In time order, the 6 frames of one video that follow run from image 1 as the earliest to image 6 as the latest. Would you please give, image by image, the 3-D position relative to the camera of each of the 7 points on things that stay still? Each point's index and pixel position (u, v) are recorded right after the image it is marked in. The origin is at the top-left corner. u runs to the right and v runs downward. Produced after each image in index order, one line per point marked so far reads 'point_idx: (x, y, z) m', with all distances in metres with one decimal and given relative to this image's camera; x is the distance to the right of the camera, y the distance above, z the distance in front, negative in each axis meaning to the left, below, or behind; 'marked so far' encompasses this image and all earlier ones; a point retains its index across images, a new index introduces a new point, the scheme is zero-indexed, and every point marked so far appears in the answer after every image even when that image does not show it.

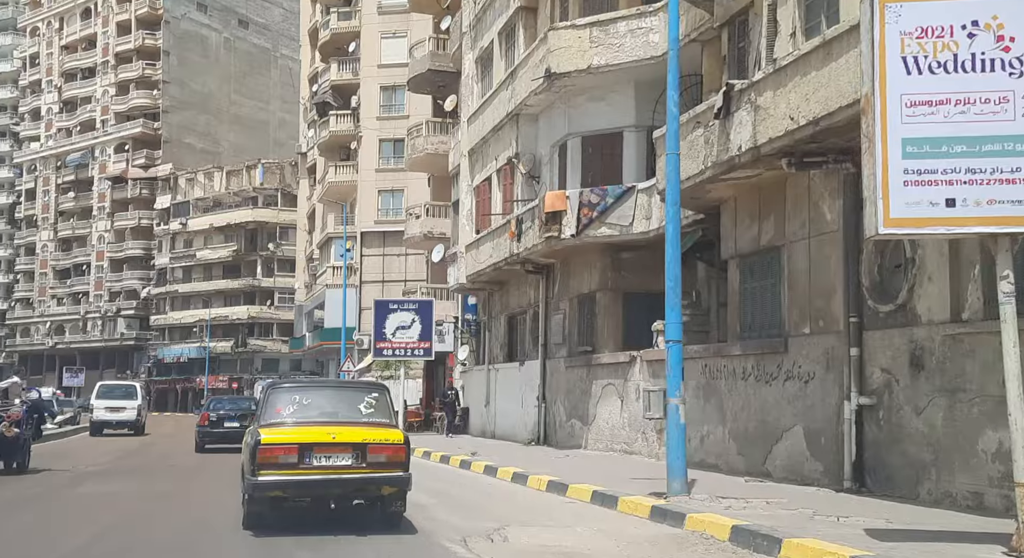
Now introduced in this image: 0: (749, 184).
0: (+3.4, +1.4, +15.1) m
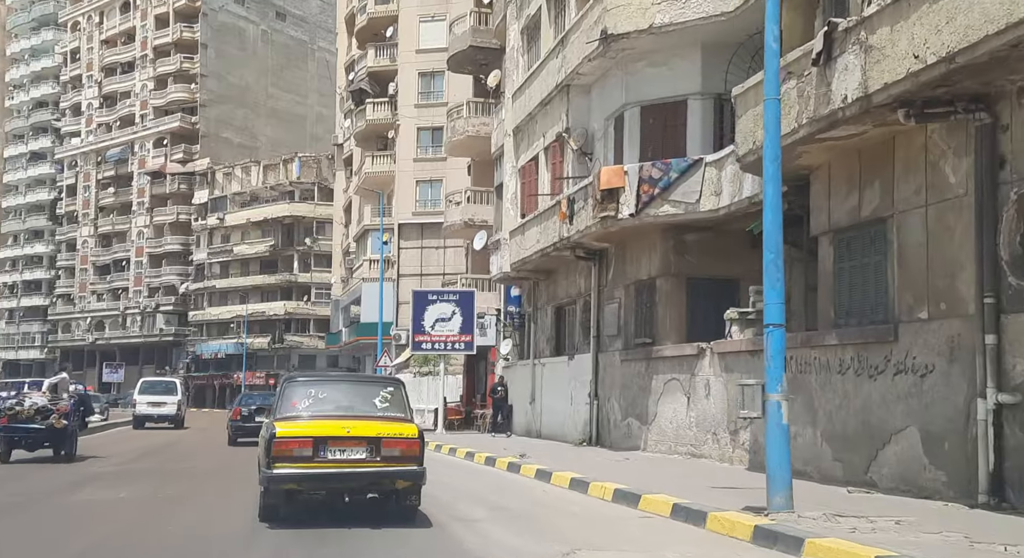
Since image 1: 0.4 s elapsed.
0: (+4.1, +1.6, +13.0) m
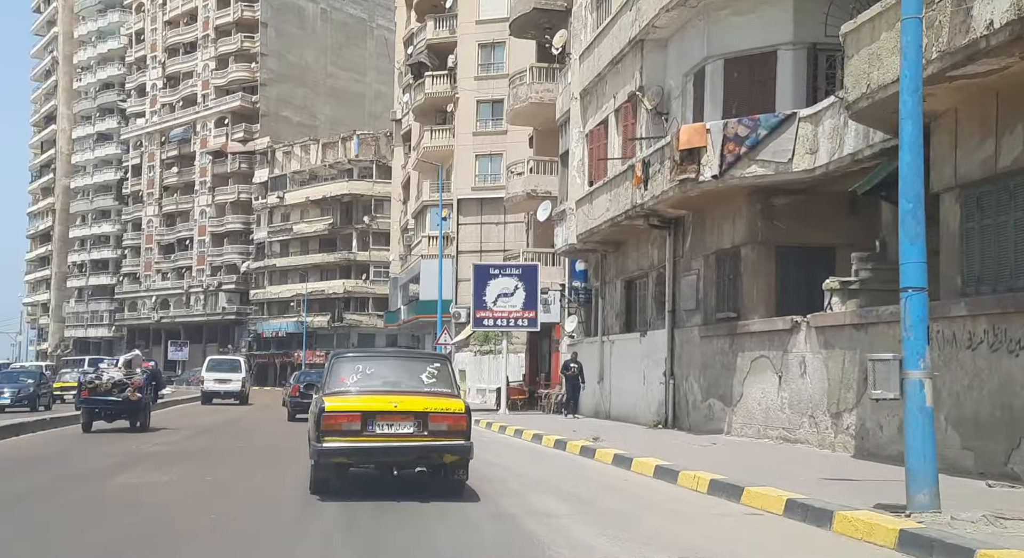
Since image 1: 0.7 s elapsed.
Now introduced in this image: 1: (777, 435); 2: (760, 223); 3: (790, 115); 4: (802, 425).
0: (+5.0, +2.1, +11.2) m
1: (+4.1, -2.4, +16.4) m
2: (+4.2, +1.0, +17.8) m
3: (+4.4, +2.6, +16.7) m
4: (+4.3, -2.2, +15.5) m
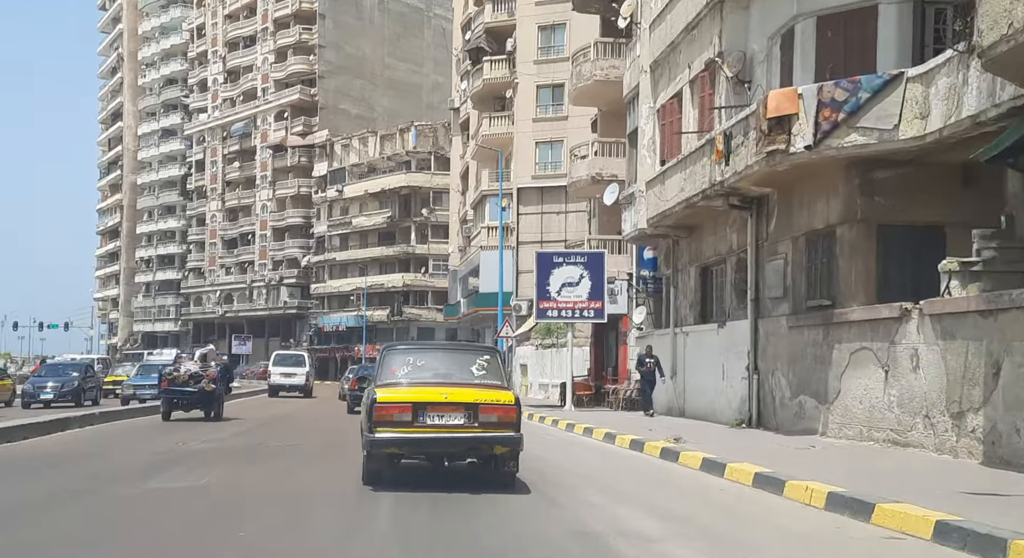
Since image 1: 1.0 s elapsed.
0: (+5.7, +2.3, +9.2) m
1: (+5.1, -2.2, +14.5) m
2: (+5.2, +1.2, +15.9) m
3: (+5.4, +2.9, +14.8) m
4: (+5.2, -1.9, +13.6) m
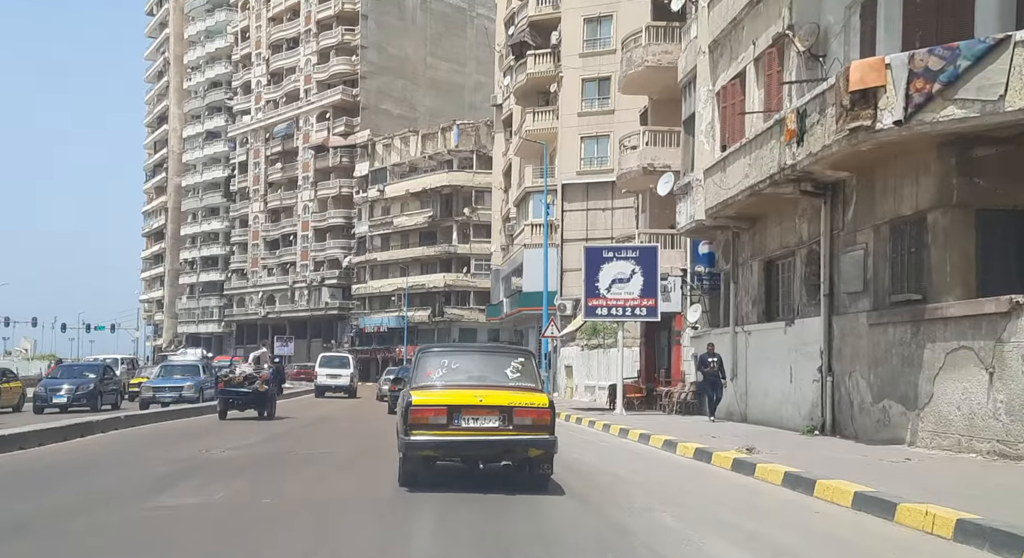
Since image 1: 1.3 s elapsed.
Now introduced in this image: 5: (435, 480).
0: (+6.1, +2.4, +7.5) m
1: (+5.8, -2.1, +12.8) m
2: (+6.0, +1.3, +14.2) m
3: (+6.1, +3.0, +13.1) m
4: (+5.9, -1.8, +11.9) m
5: (-1.1, -2.9, +15.1) m
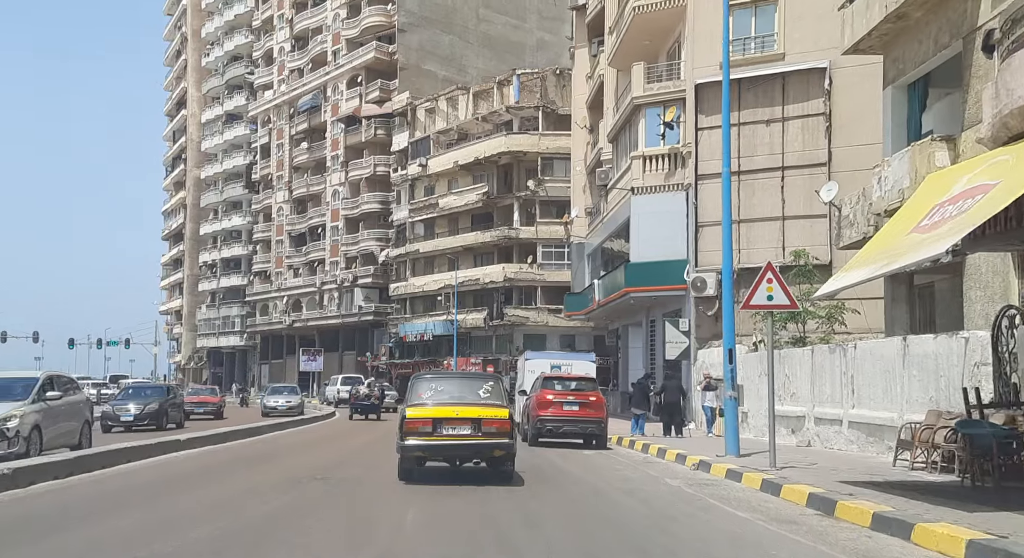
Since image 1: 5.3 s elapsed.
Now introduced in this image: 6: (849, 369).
0: (+7.0, +4.4, -12.7) m
1: (+7.0, -0.1, -7.5) m
2: (+7.2, +3.2, -6.1) m
3: (+7.3, +4.9, -7.2) m
4: (+7.0, +0.1, -8.4) m
5: (+0.3, -1.1, -4.8) m
6: (+6.2, -1.6, +19.3) m
